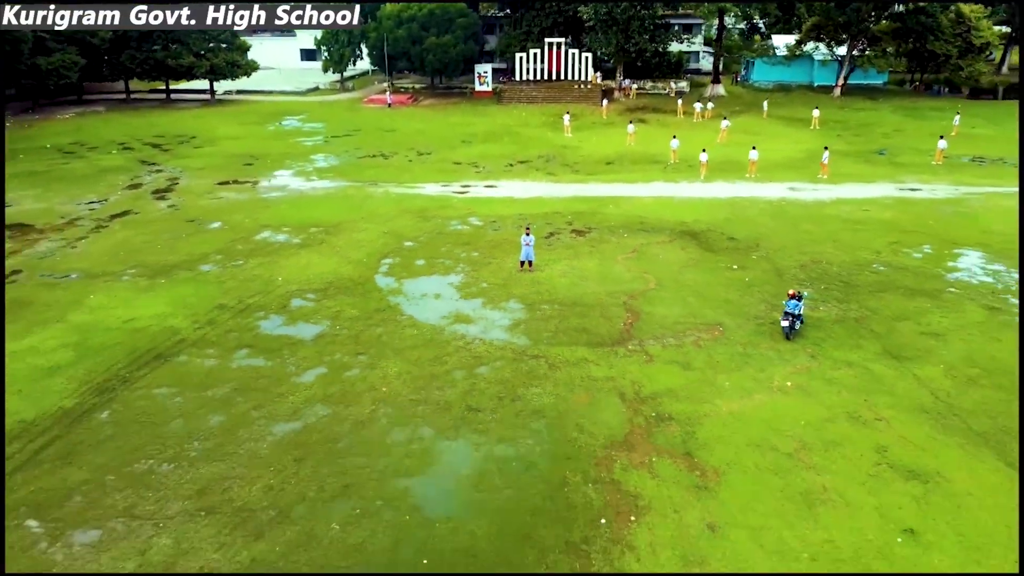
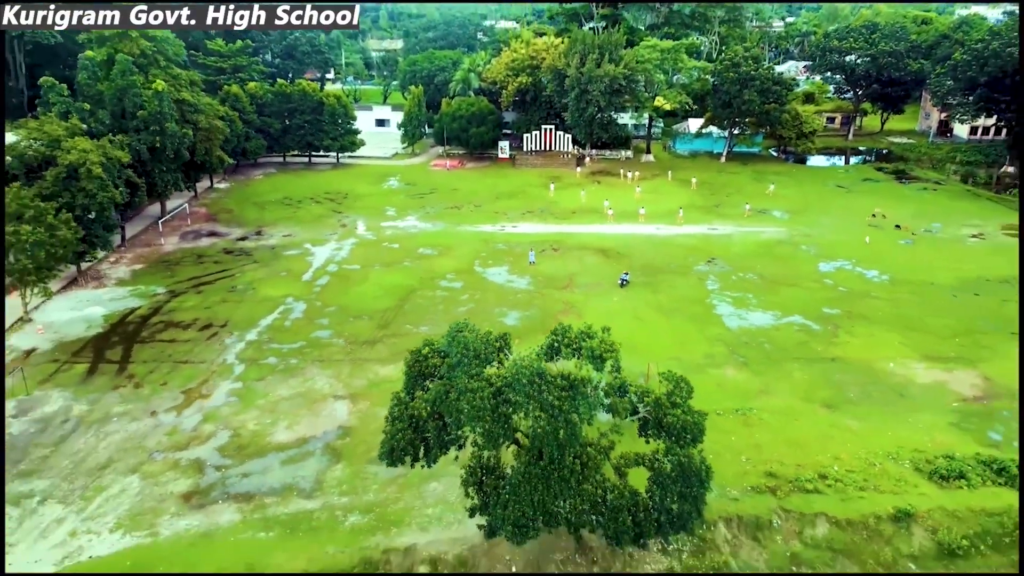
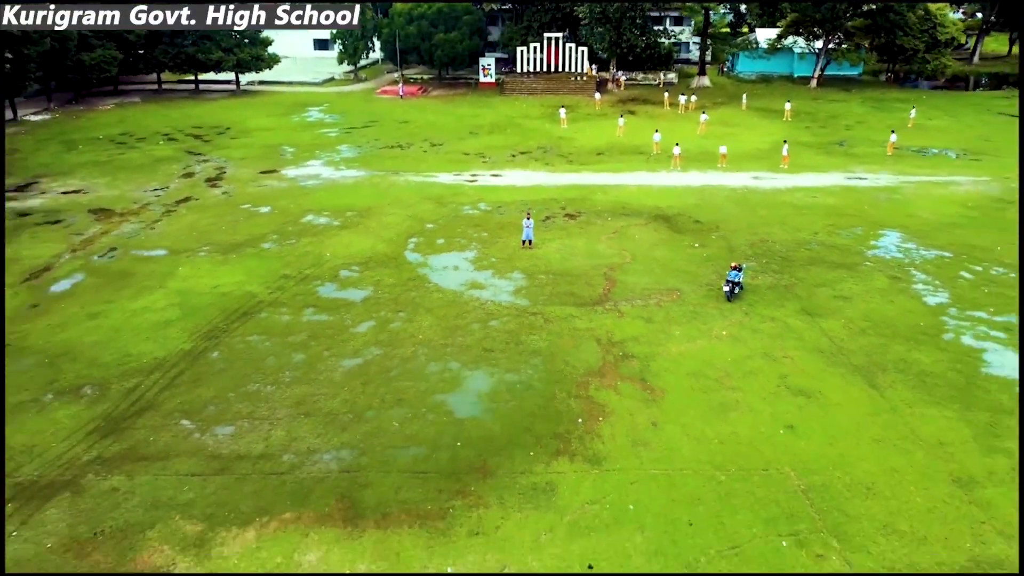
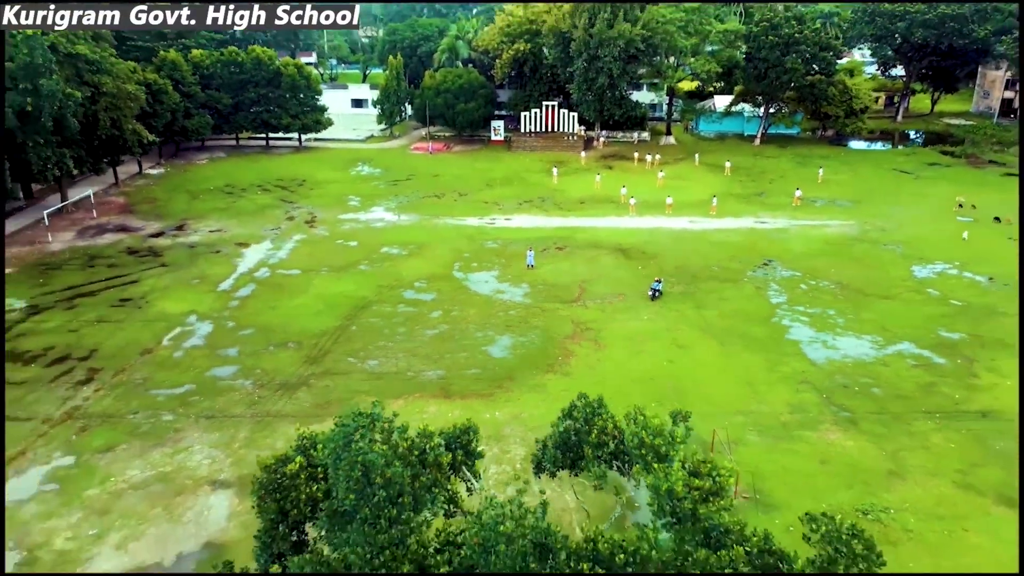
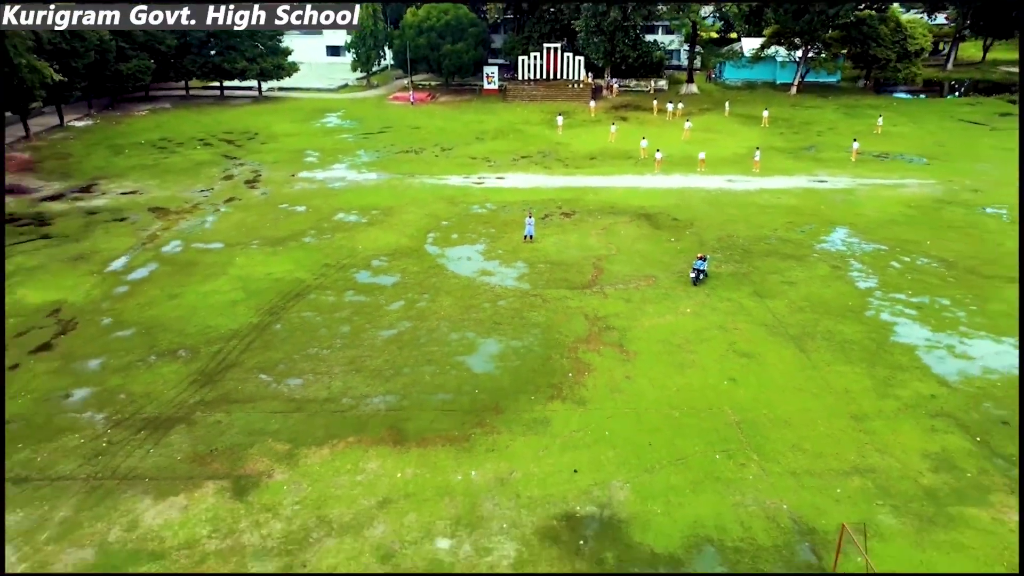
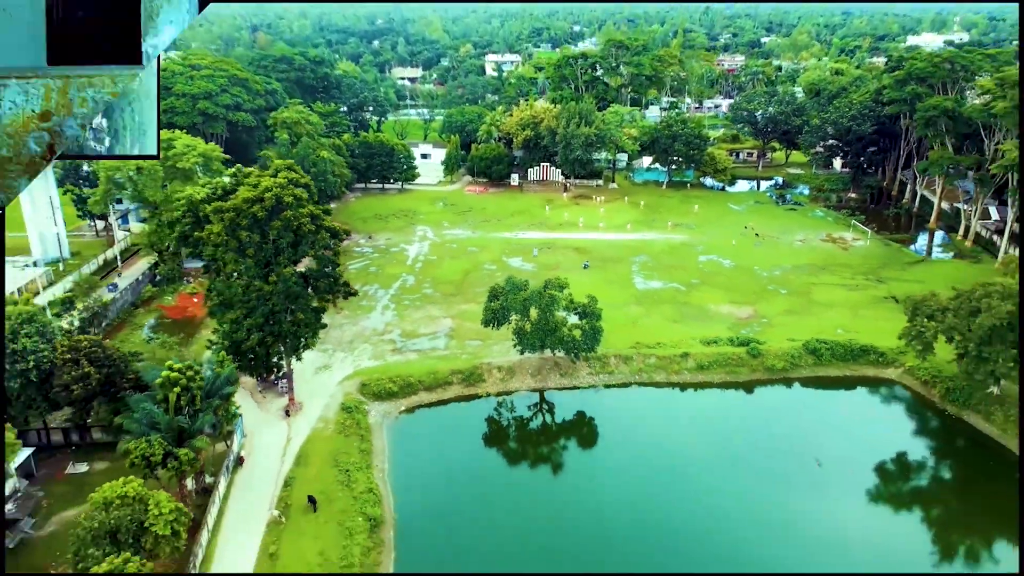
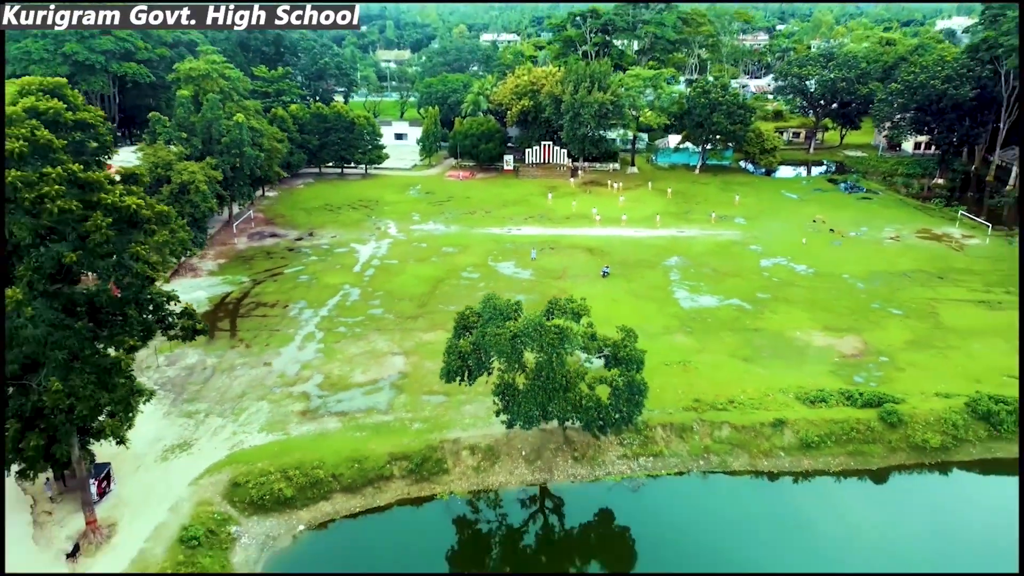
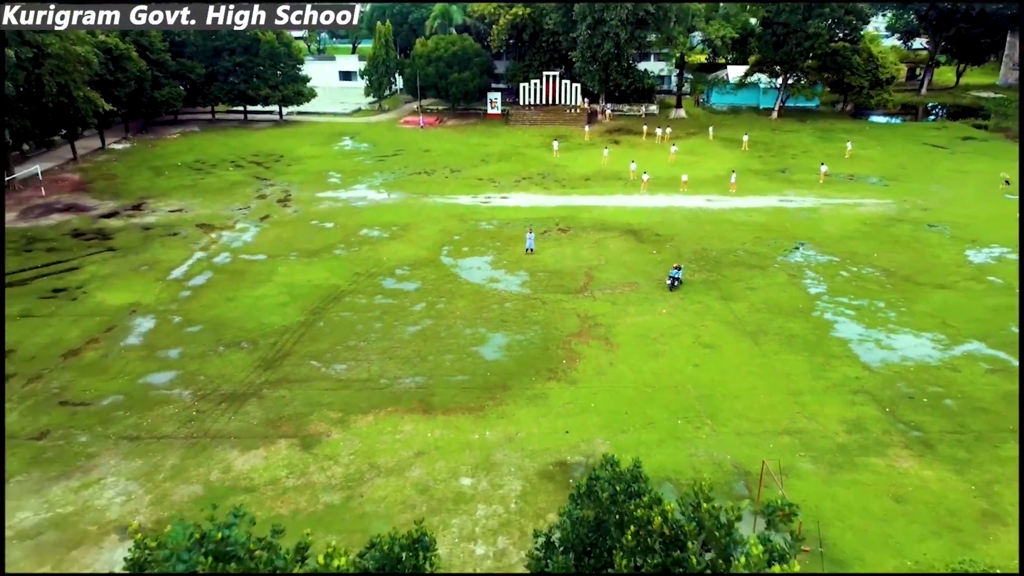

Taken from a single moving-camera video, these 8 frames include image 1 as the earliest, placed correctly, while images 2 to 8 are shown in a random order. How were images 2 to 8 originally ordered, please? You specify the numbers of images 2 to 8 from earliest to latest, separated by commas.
3, 5, 8, 4, 2, 7, 6
